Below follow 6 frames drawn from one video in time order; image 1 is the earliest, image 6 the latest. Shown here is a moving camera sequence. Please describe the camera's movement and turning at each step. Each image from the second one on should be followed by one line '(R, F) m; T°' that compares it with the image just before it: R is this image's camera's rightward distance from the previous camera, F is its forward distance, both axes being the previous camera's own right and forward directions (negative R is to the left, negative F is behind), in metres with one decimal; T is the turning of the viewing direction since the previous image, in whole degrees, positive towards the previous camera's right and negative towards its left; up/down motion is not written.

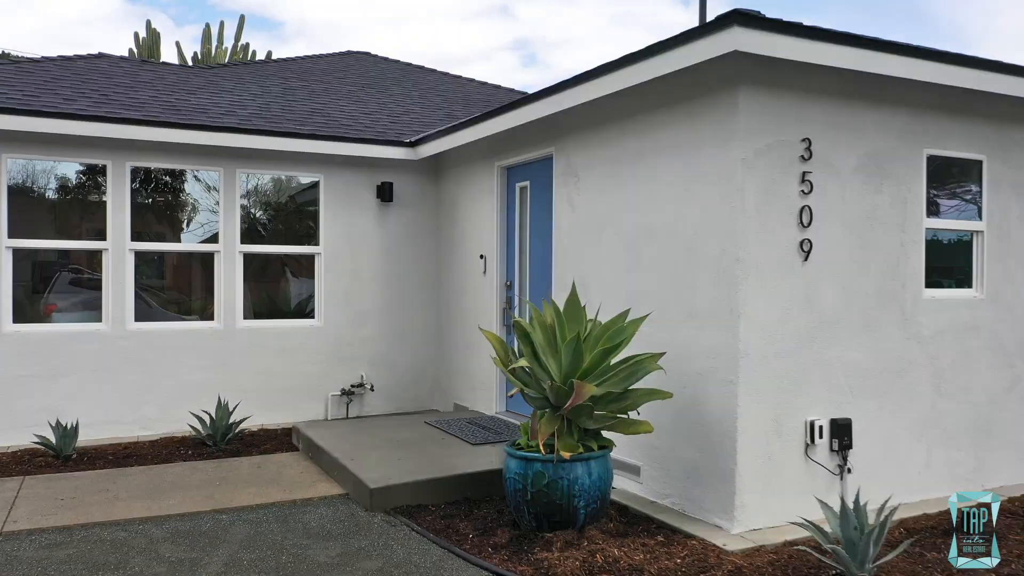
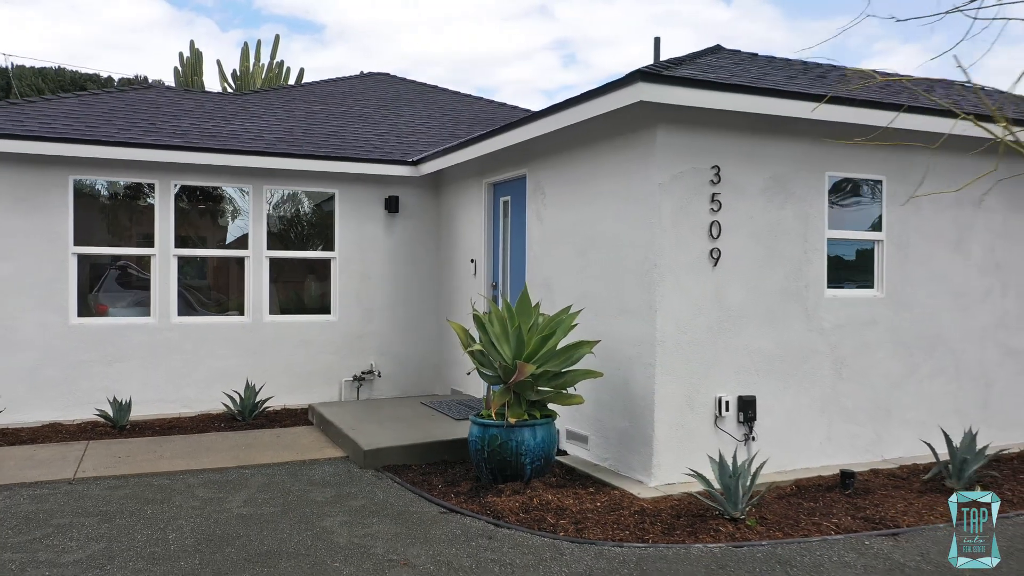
(+0.5, -1.1) m; -3°
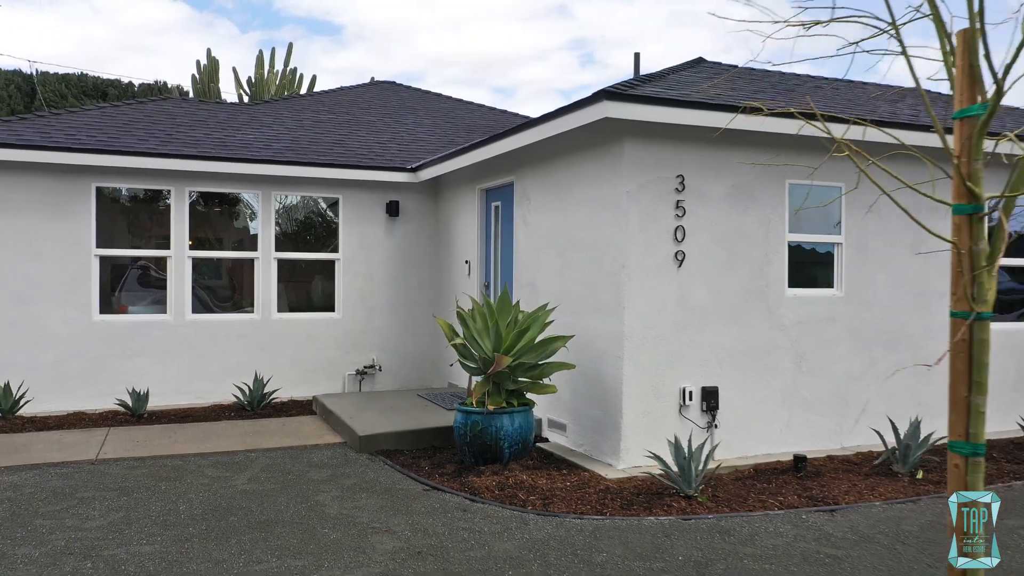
(+0.3, -0.5) m; -1°
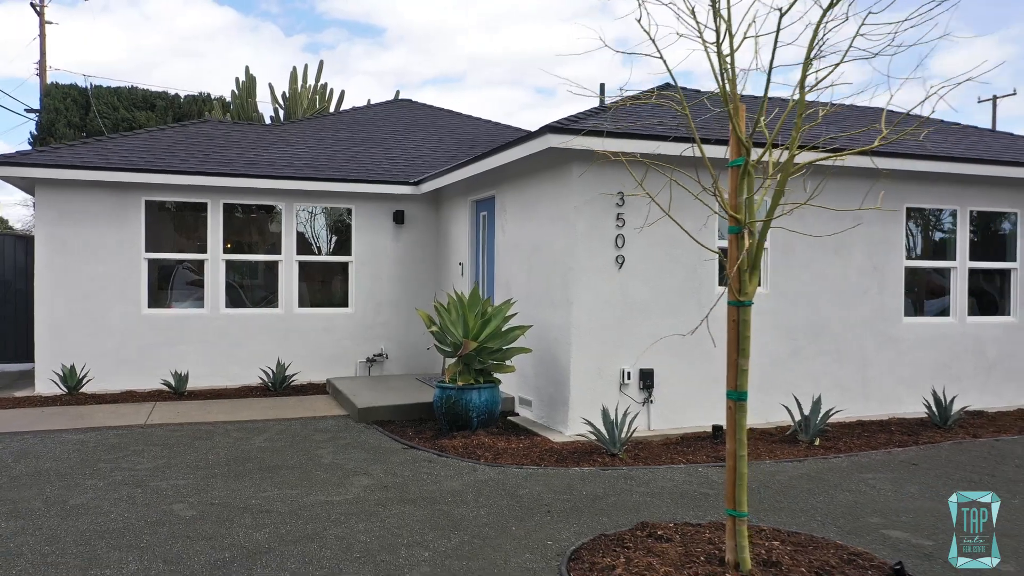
(+0.7, -1.2) m; -3°
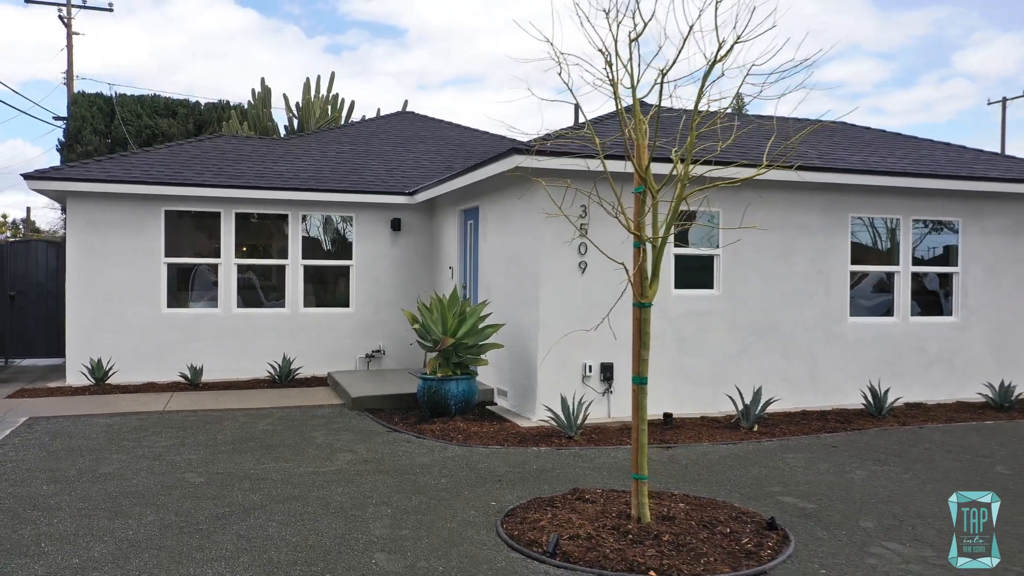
(+0.5, -0.9) m; -1°
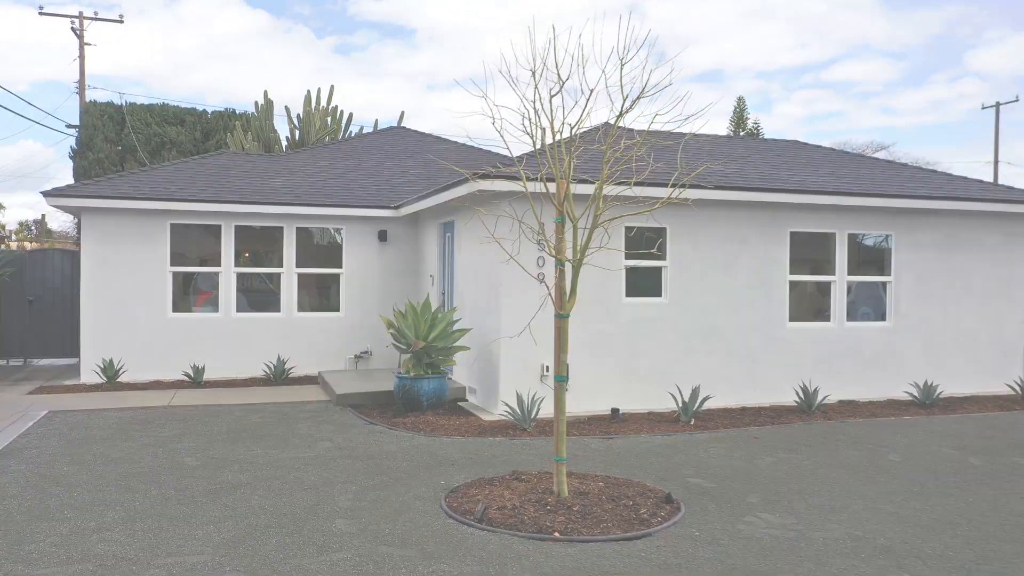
(+0.5, -1.0) m; -1°
